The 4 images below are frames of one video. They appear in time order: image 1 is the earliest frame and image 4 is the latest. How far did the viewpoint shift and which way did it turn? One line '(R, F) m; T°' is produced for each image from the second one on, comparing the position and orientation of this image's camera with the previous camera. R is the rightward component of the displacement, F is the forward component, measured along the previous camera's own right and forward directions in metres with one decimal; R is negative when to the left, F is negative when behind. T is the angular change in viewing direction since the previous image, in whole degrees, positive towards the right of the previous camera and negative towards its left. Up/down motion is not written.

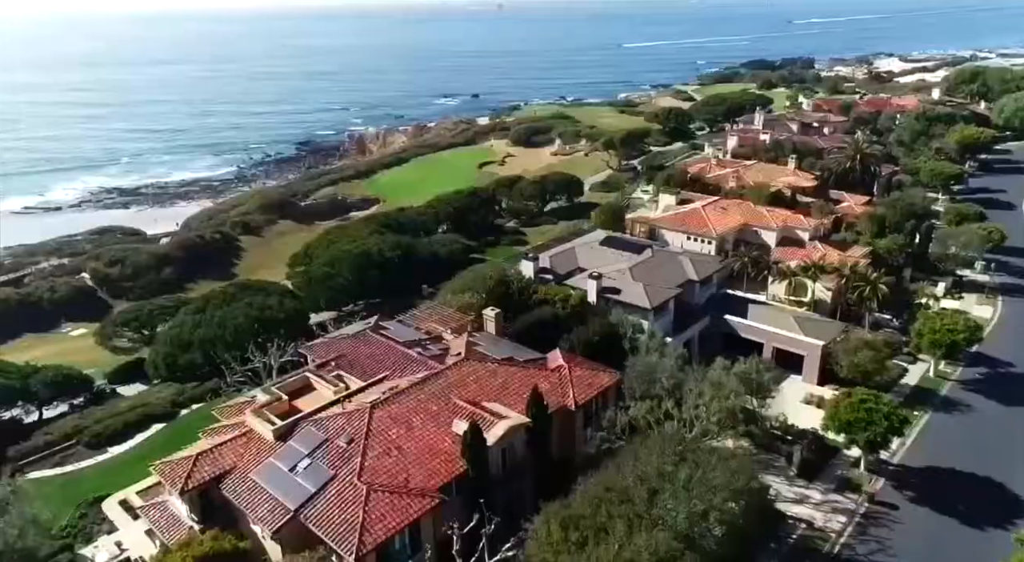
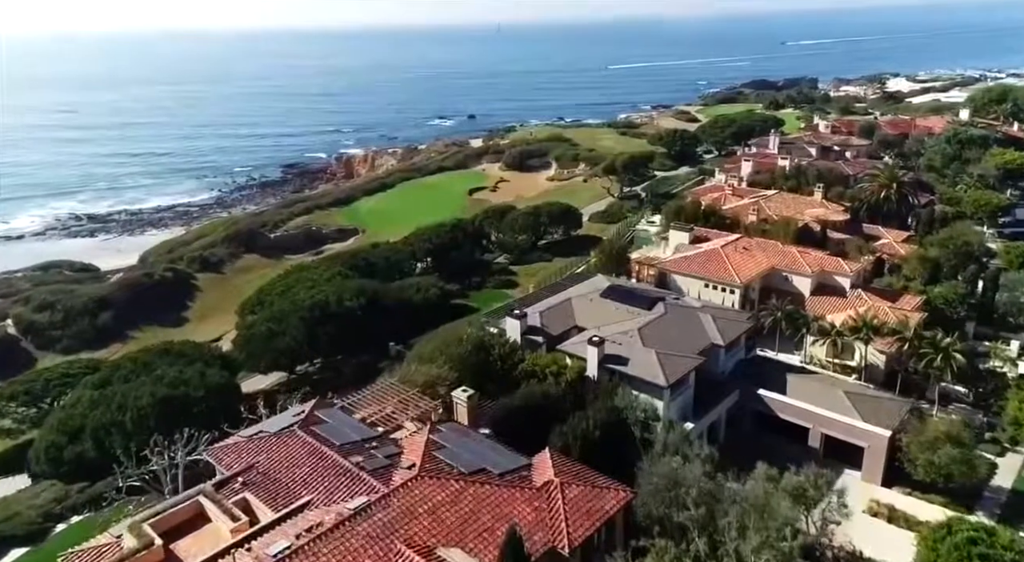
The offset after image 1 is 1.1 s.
(+0.9, +8.5) m; 0°
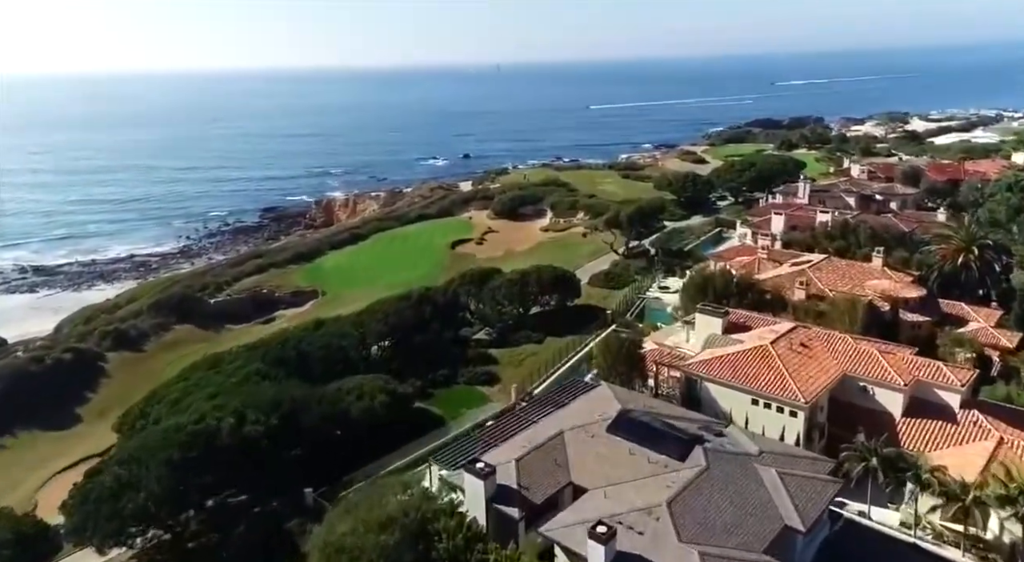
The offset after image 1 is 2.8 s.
(+1.3, +12.8) m; 0°
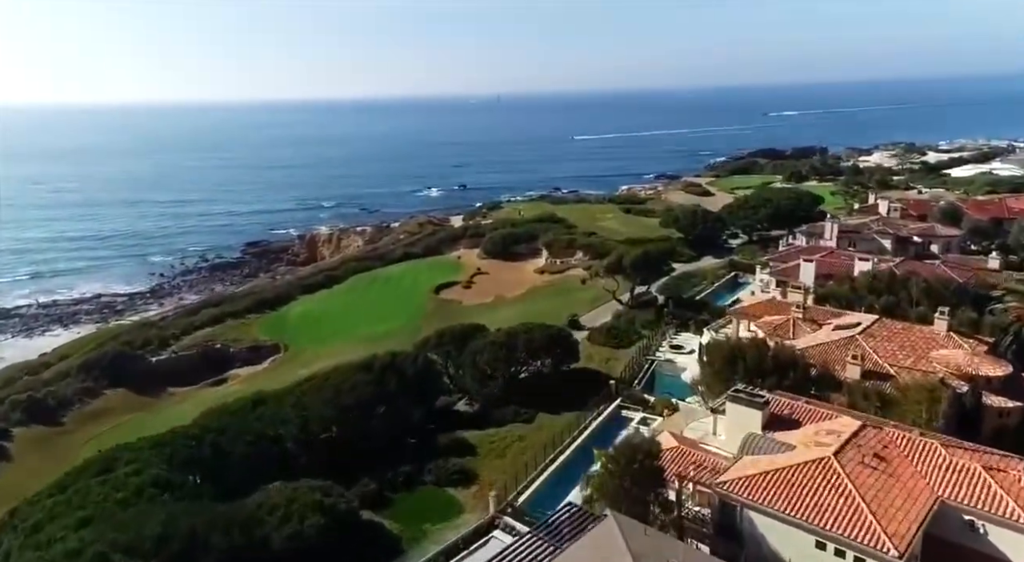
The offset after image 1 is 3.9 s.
(+0.9, +8.9) m; 0°
